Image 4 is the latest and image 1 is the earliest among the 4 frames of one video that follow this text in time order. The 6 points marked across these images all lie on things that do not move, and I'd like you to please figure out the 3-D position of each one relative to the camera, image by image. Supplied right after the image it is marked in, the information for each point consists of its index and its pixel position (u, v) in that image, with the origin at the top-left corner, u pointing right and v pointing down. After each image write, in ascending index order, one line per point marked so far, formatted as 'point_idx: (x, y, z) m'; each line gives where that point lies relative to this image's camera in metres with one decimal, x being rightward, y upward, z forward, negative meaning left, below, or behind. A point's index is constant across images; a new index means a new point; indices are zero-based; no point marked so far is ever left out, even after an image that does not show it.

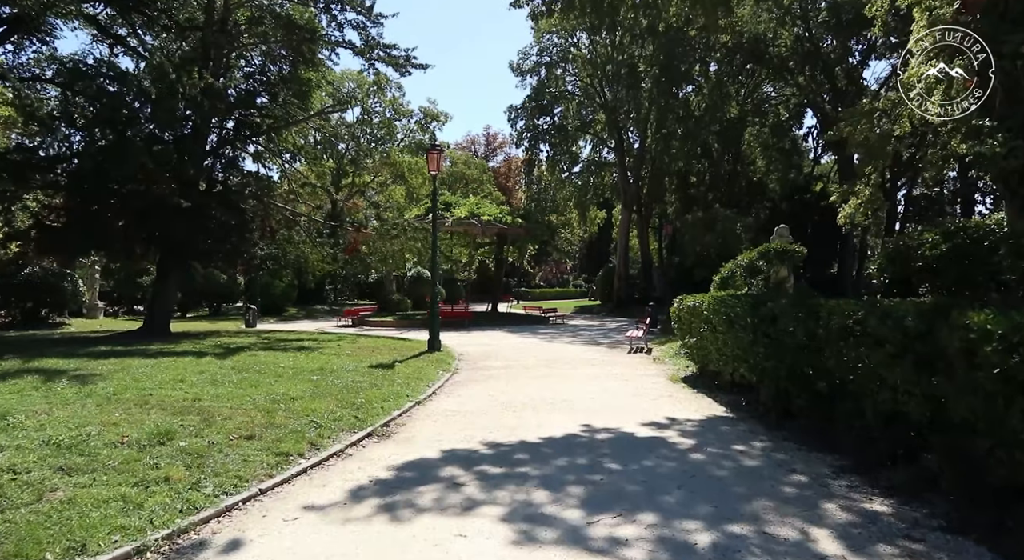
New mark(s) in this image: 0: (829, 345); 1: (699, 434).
0: (+3.0, -0.6, +6.4) m
1: (+2.1, -1.8, +7.6) m
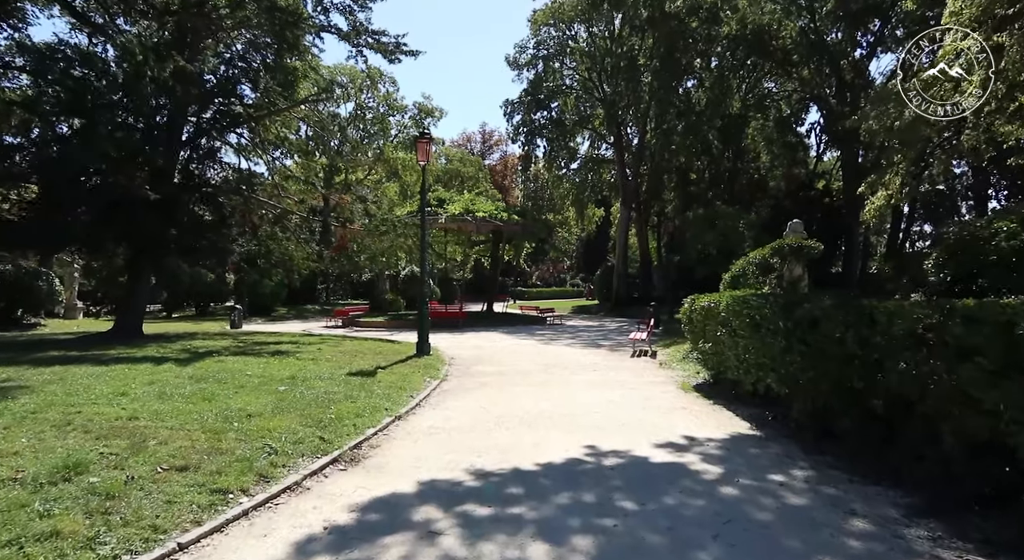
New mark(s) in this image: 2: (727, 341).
0: (+3.0, -0.6, +5.2) m
1: (+2.1, -1.7, +6.4) m
2: (+3.0, -0.9, +9.4) m
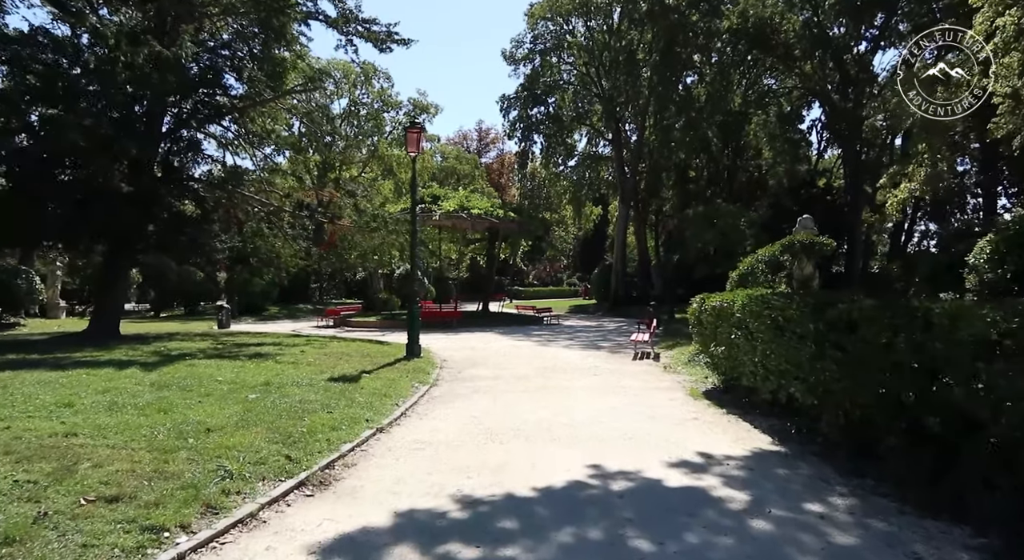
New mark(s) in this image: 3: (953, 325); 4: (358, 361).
0: (+2.9, -0.6, +4.4) m
1: (+2.0, -1.7, +5.6) m
2: (+3.0, -0.8, +8.6) m
3: (+3.0, -0.3, +4.5) m
4: (-3.1, -1.6, +13.1) m
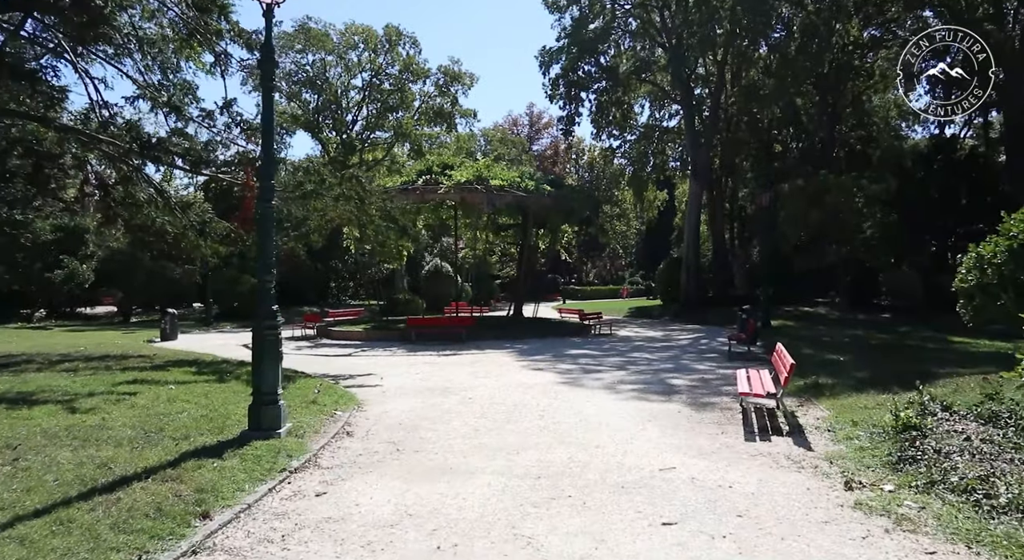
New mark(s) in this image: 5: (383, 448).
0: (+1.6, -0.4, -3.9) m
1: (+0.8, -1.6, -2.6) m
2: (+2.0, -0.7, +0.2) m
3: (+1.6, -0.2, -3.9) m
4: (-3.5, -1.5, +5.3) m
5: (-1.3, -1.7, +7.0) m
